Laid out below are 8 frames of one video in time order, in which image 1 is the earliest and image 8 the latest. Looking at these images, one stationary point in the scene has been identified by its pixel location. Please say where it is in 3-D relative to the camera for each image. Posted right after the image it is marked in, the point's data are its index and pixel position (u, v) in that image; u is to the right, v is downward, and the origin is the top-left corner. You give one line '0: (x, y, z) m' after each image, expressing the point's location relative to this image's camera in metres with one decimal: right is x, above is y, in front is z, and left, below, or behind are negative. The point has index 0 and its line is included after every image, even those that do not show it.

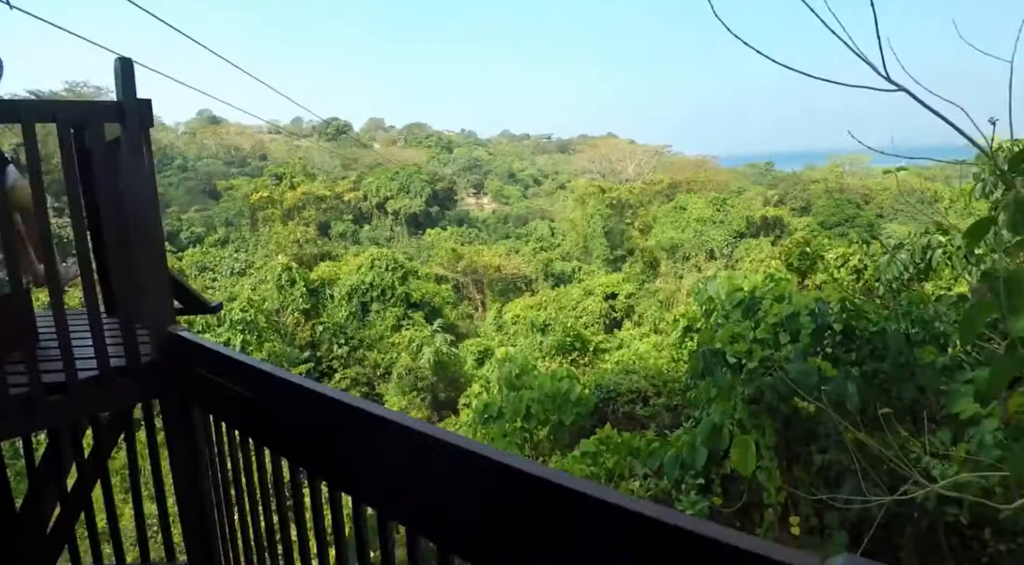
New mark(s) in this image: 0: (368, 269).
0: (-3.0, +0.3, +15.3) m
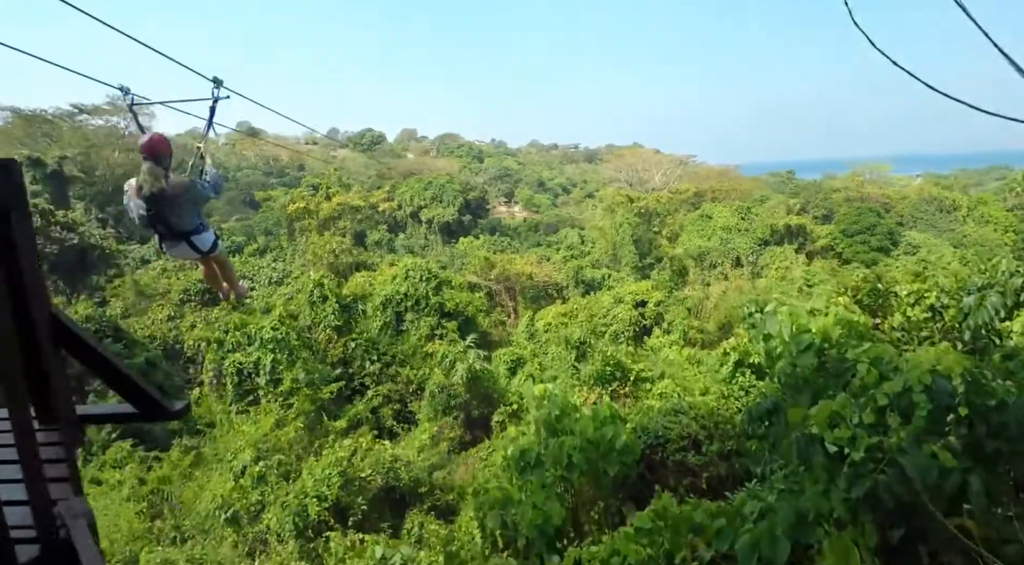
0: (-2.4, 0.0, +15.2) m
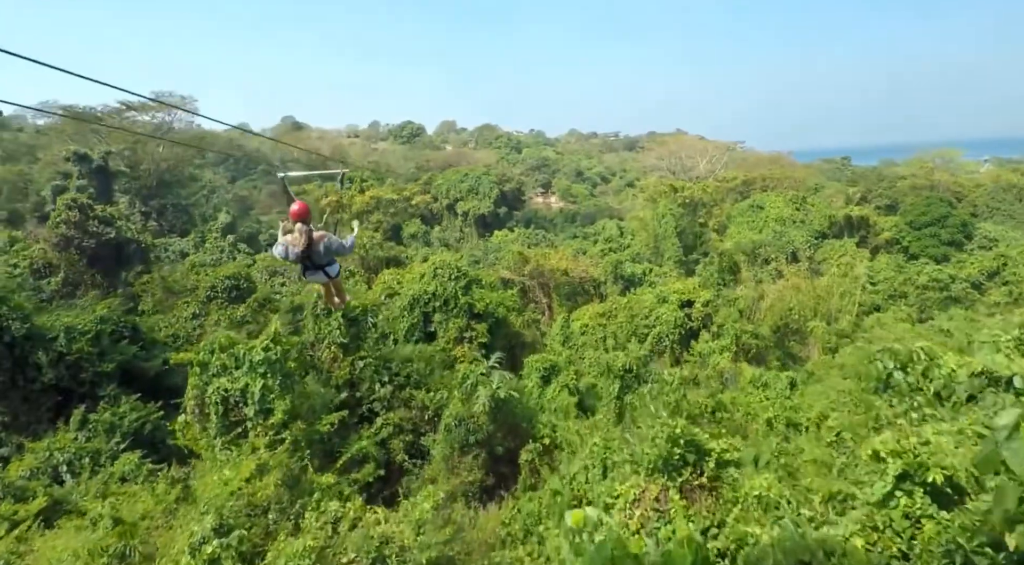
0: (-1.7, +0.1, +14.3) m
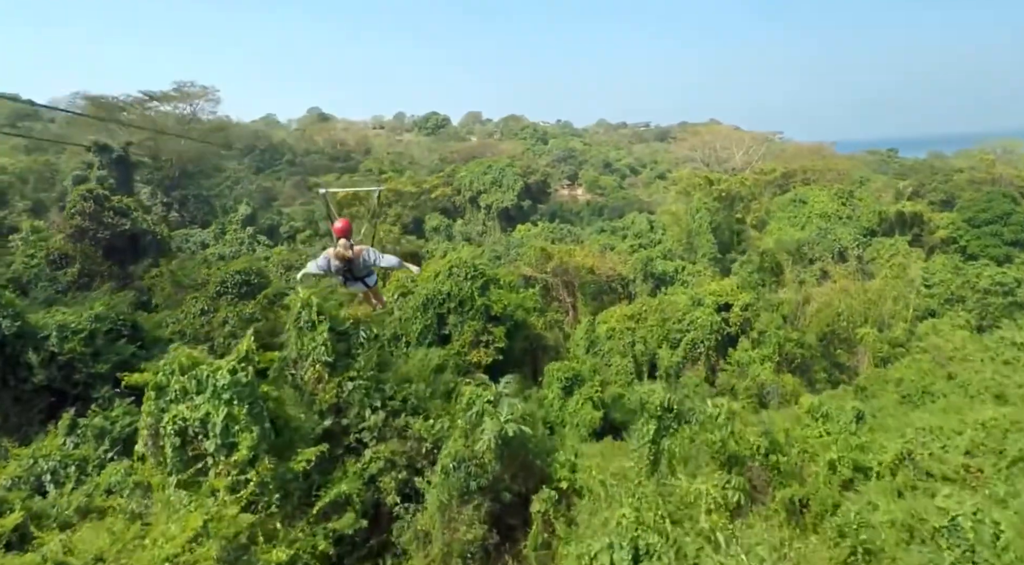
0: (-1.3, +0.1, +13.4) m
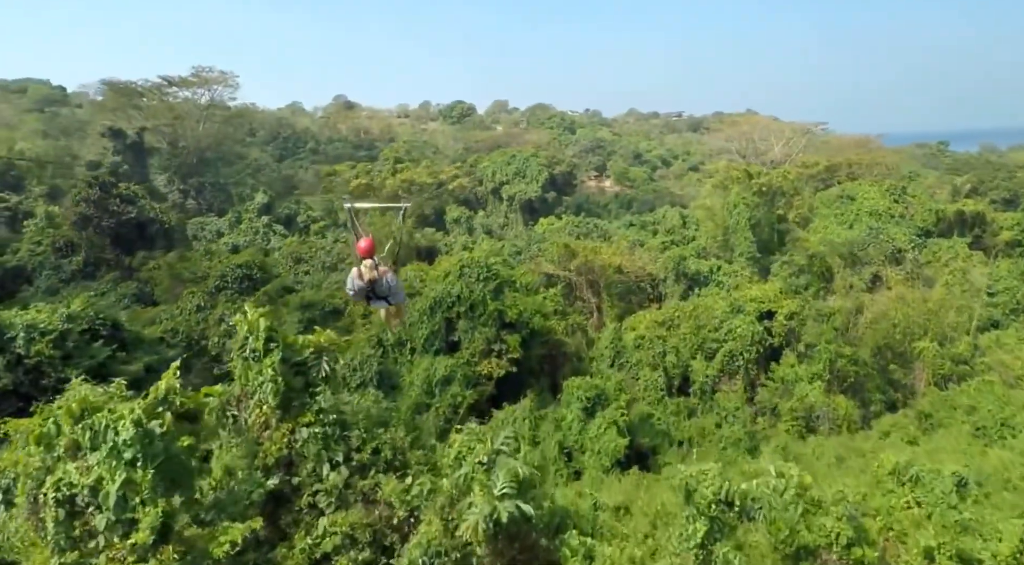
0: (-1.0, +0.1, +12.2) m
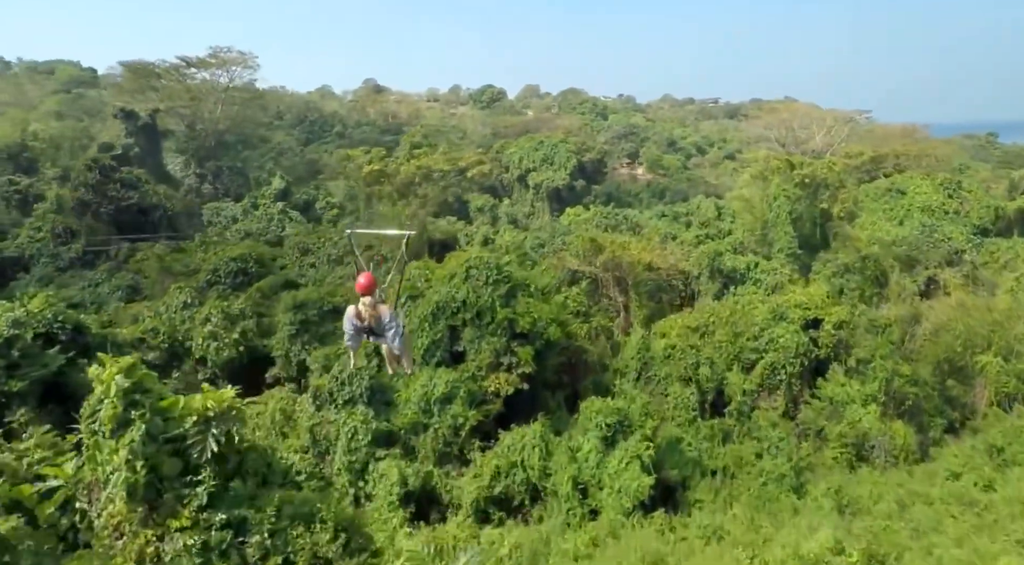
0: (-0.8, 0.0, +10.8) m
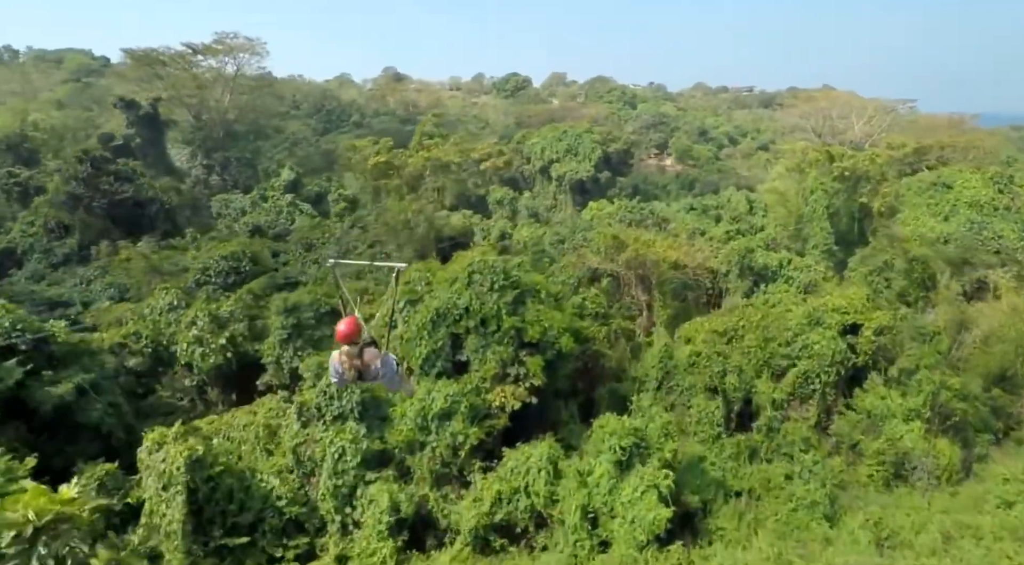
0: (-0.7, 0.0, +9.8) m
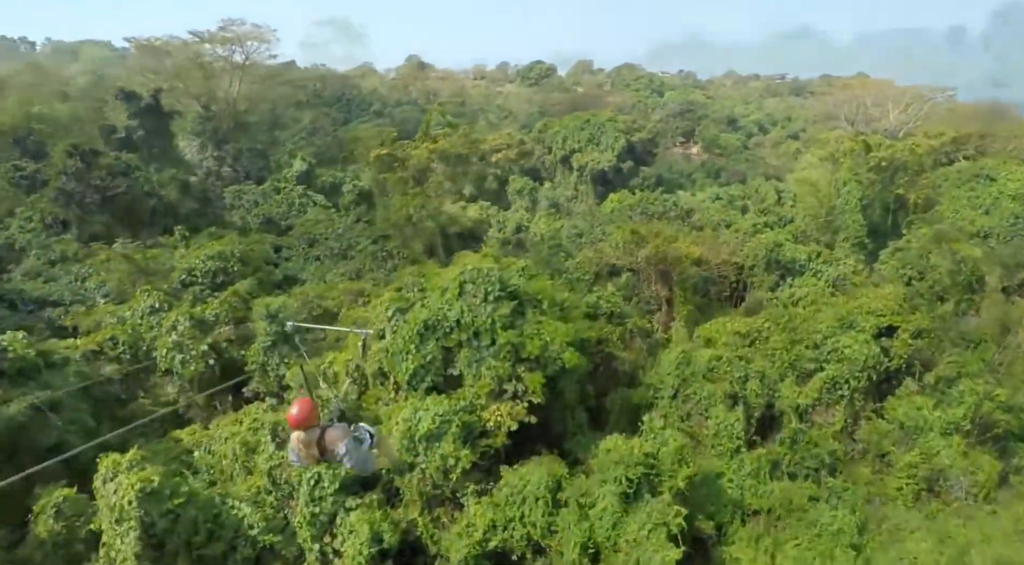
0: (-0.7, -0.1, +9.1) m
